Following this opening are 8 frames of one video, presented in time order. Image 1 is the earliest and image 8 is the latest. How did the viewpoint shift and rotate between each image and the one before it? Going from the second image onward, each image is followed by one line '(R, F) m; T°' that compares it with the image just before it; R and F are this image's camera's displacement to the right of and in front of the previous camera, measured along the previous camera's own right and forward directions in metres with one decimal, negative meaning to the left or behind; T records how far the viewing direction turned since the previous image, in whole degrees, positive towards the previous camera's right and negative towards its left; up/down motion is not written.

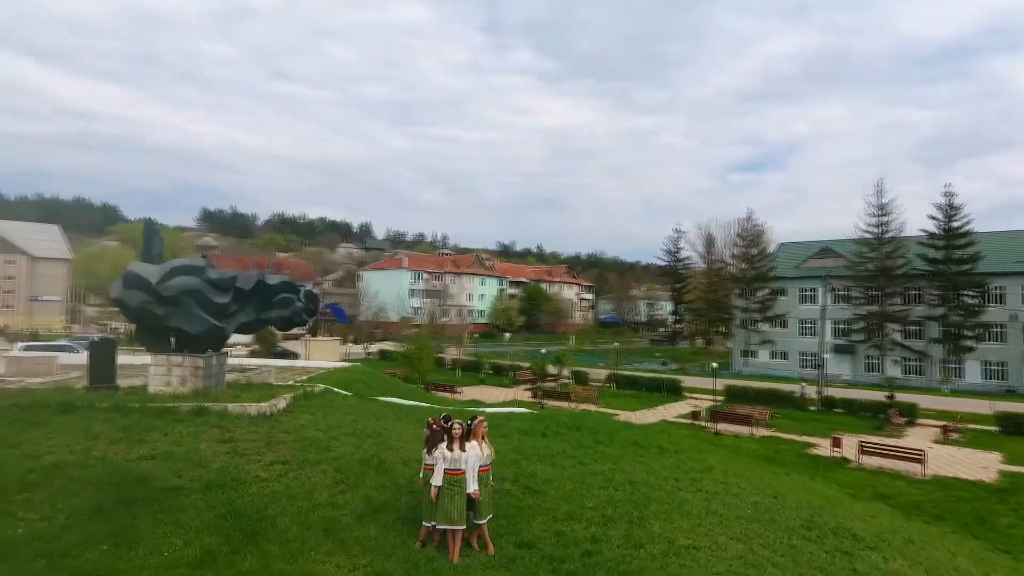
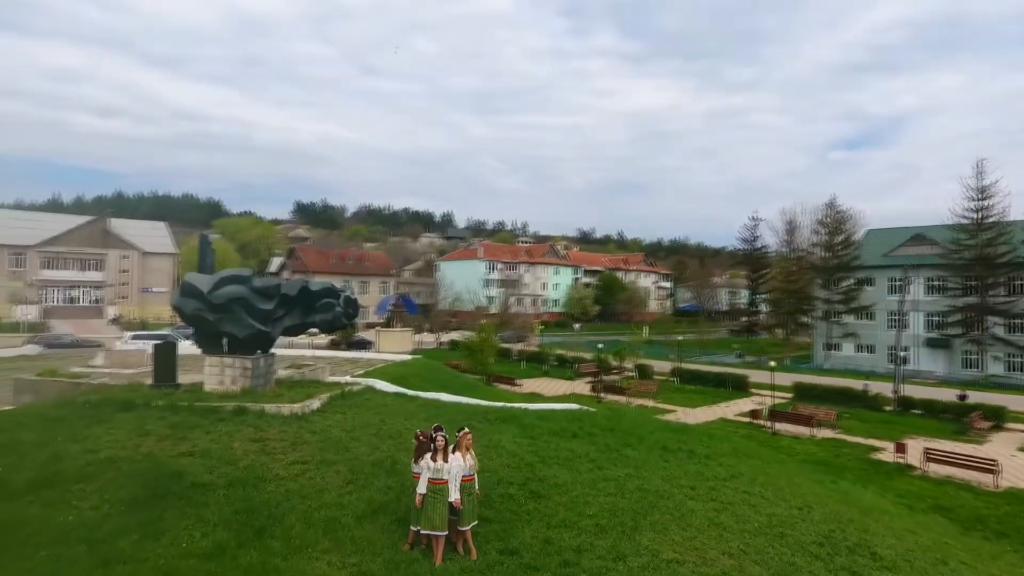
(+1.1, -0.2) m; -8°
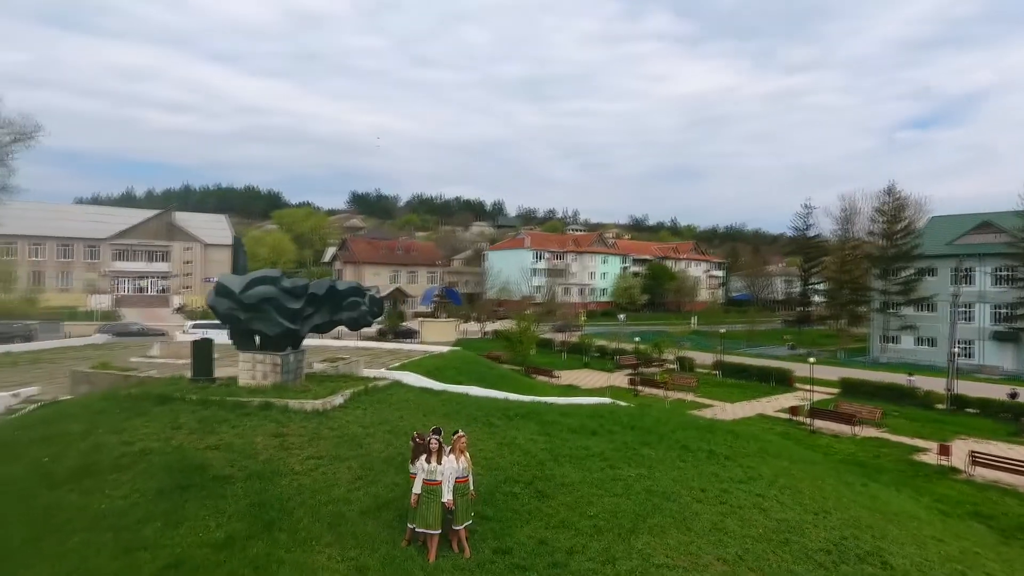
(+0.7, -0.2) m; -5°
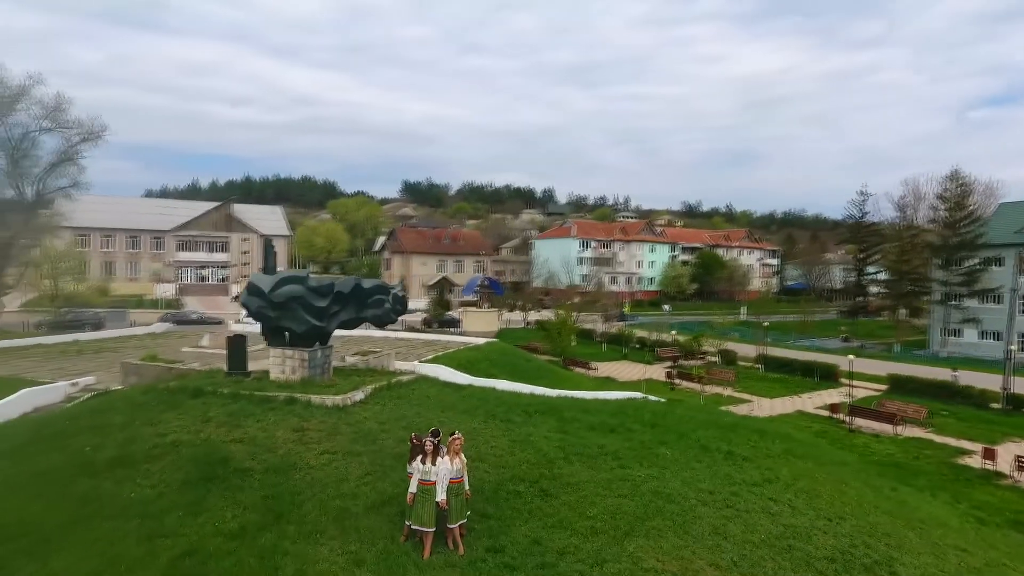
(+0.7, -0.2) m; -5°
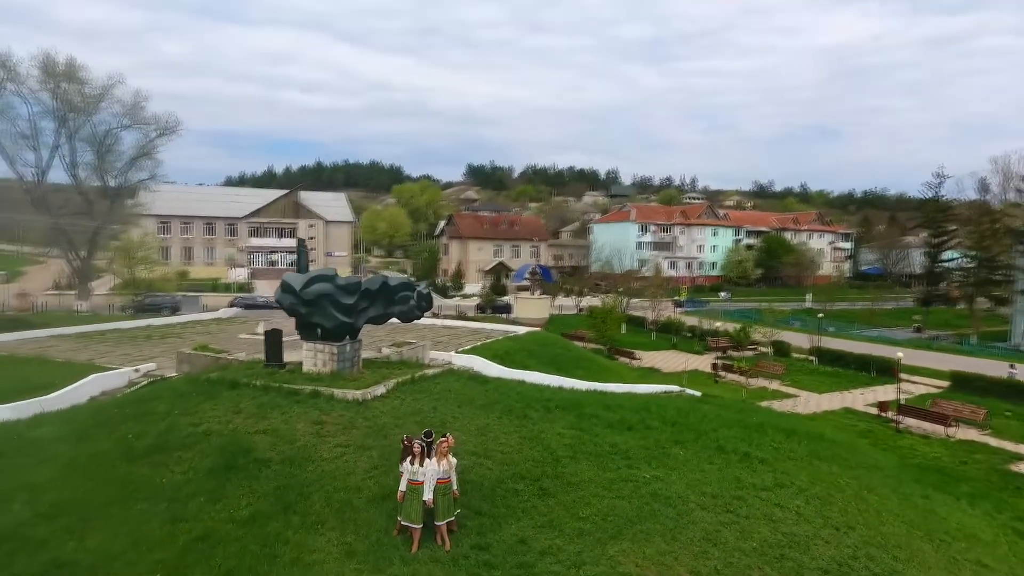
(+1.0, -0.2) m; -6°
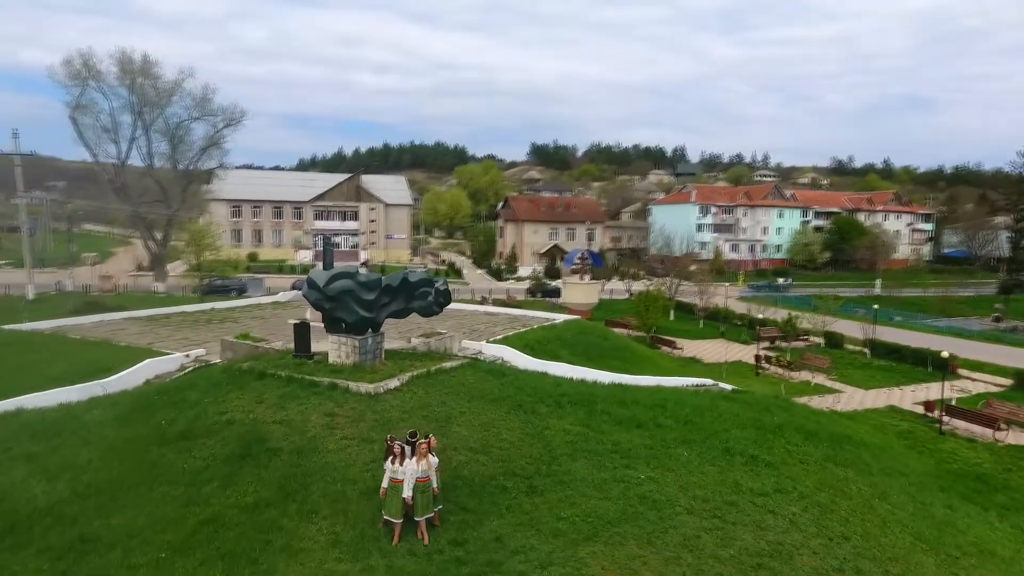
(+1.2, -0.2) m; -6°
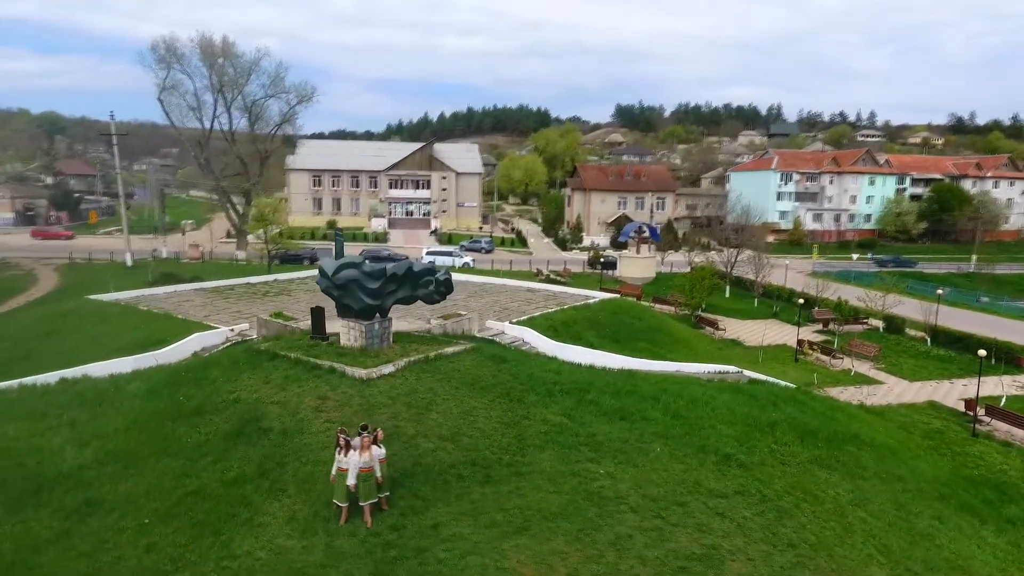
(+2.1, -0.3) m; -8°
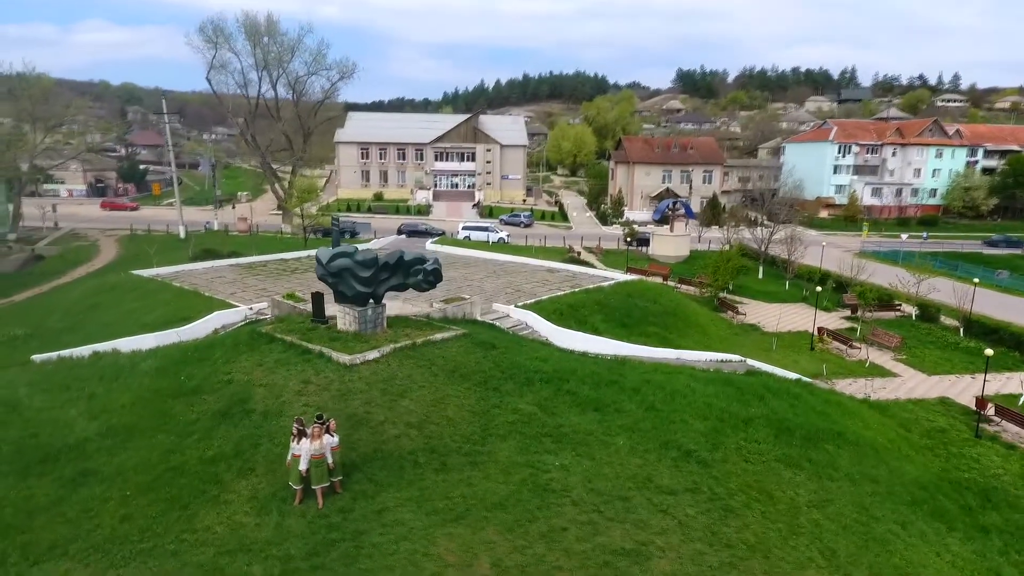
(+1.8, -0.3) m; -5°
